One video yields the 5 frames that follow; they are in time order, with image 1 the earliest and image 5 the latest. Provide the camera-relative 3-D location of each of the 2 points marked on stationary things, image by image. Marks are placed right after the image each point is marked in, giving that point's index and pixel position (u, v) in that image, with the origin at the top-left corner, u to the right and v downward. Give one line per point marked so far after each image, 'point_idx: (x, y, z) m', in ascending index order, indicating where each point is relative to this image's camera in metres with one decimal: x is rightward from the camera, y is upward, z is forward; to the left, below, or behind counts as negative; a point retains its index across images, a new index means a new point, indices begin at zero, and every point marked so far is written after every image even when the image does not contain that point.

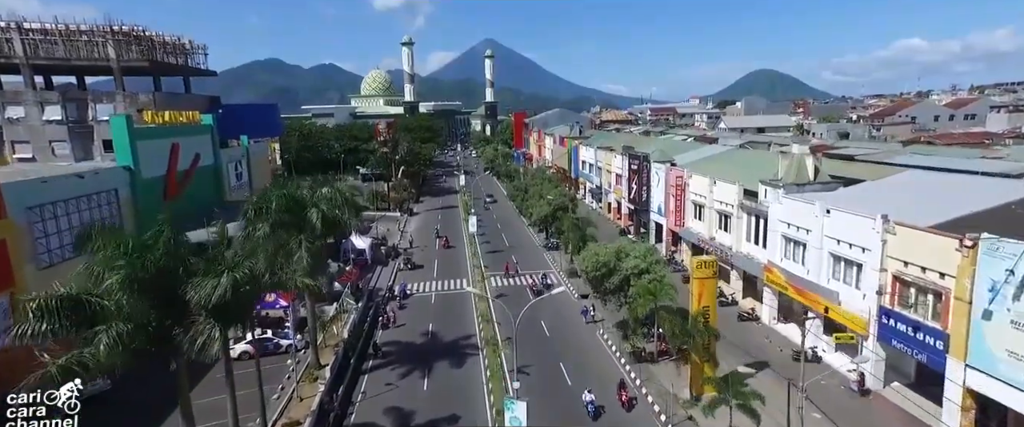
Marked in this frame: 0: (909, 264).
0: (+12.8, -1.7, +19.9) m
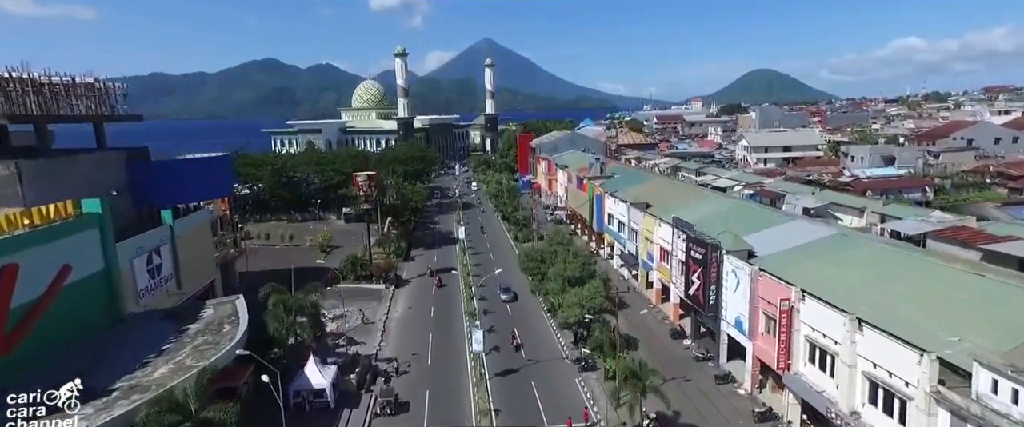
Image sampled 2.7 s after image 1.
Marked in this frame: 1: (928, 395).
0: (+14.0, -7.7, +7.0) m
1: (+13.0, -5.6, +19.3) m
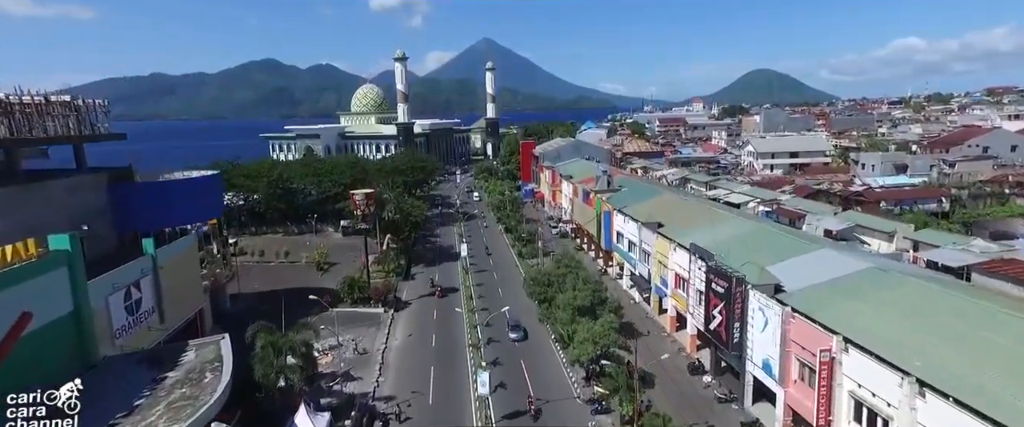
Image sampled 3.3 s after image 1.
0: (+14.4, -9.3, +4.4) m
1: (+13.4, -7.2, +16.7) m
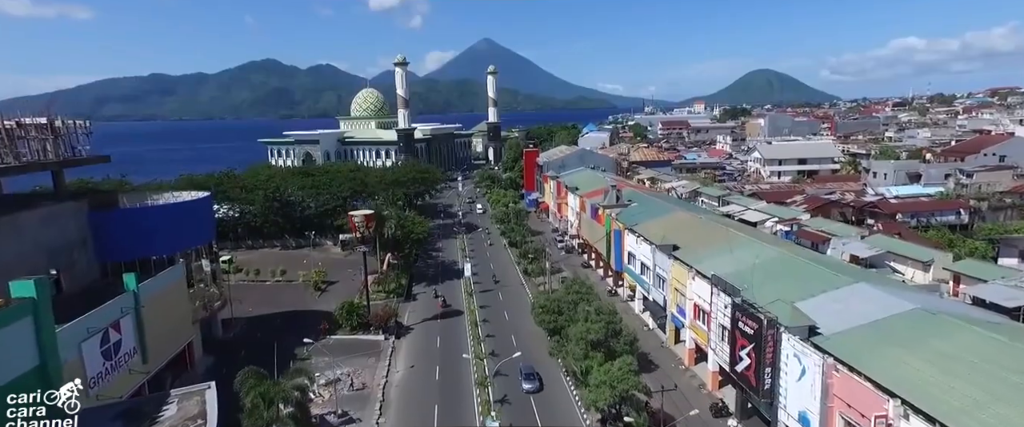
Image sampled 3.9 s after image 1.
0: (+14.9, -10.9, +1.8) m
1: (+14.0, -8.9, +14.2) m
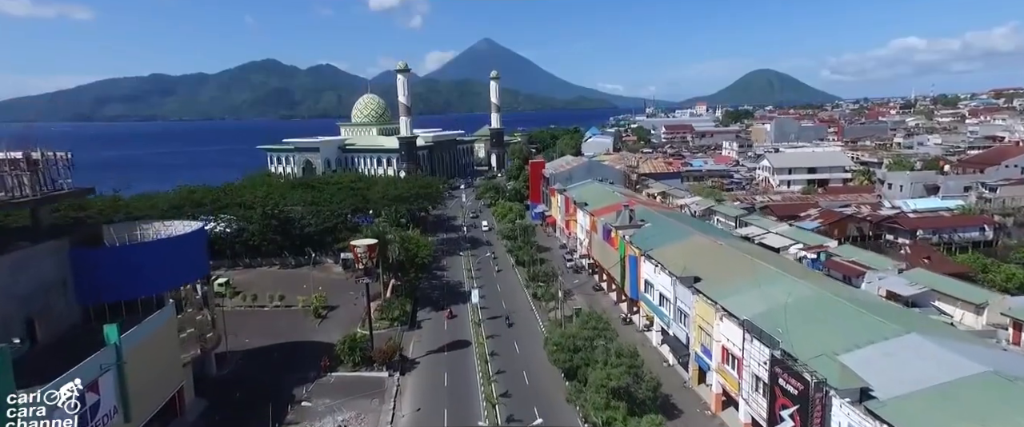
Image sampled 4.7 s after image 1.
0: (+15.8, -13.1, -1.0) m
1: (+14.8, -11.0, +11.4) m
